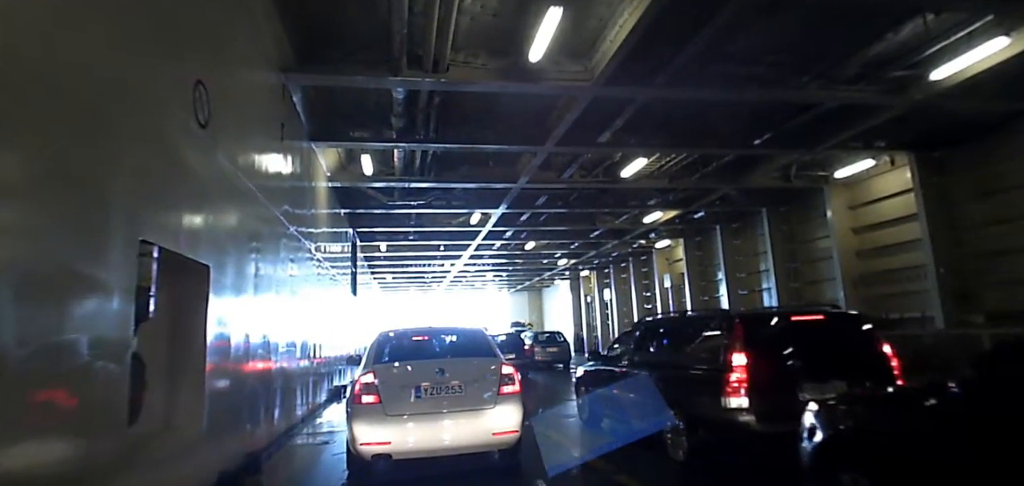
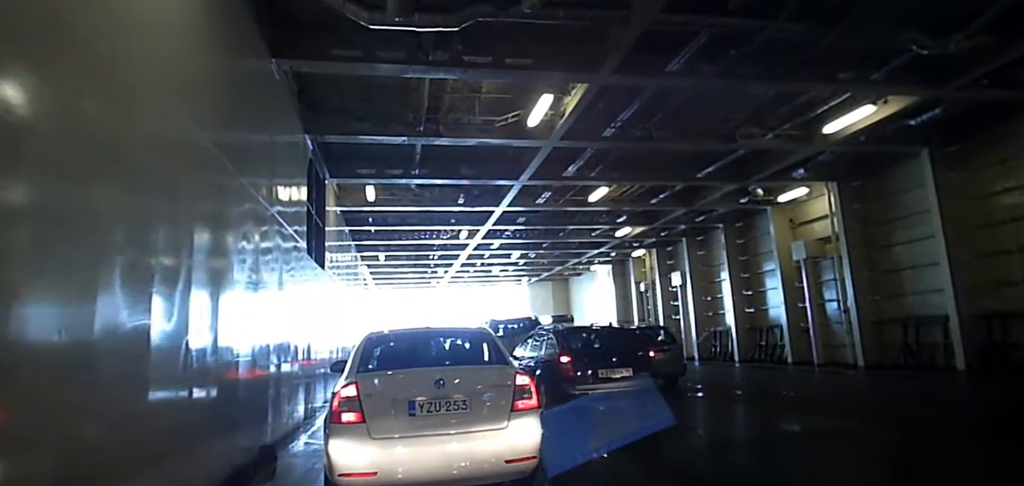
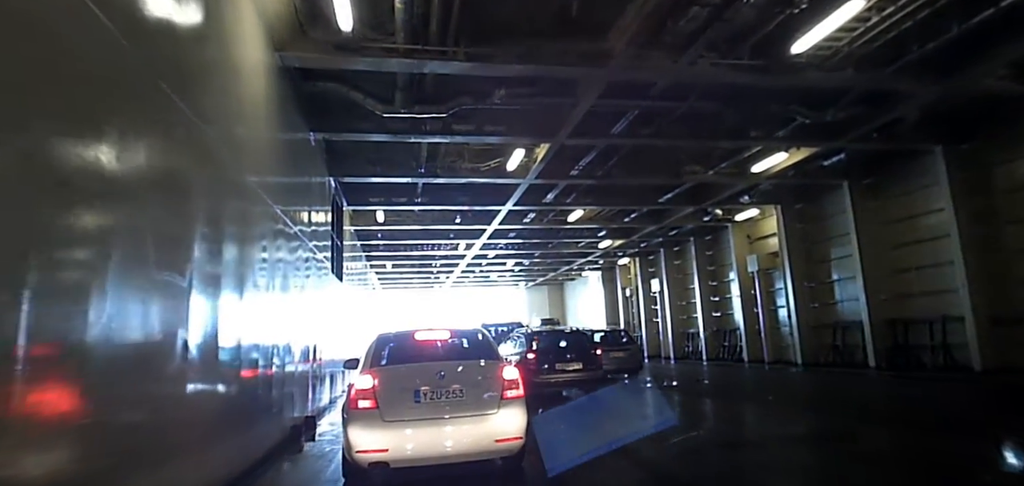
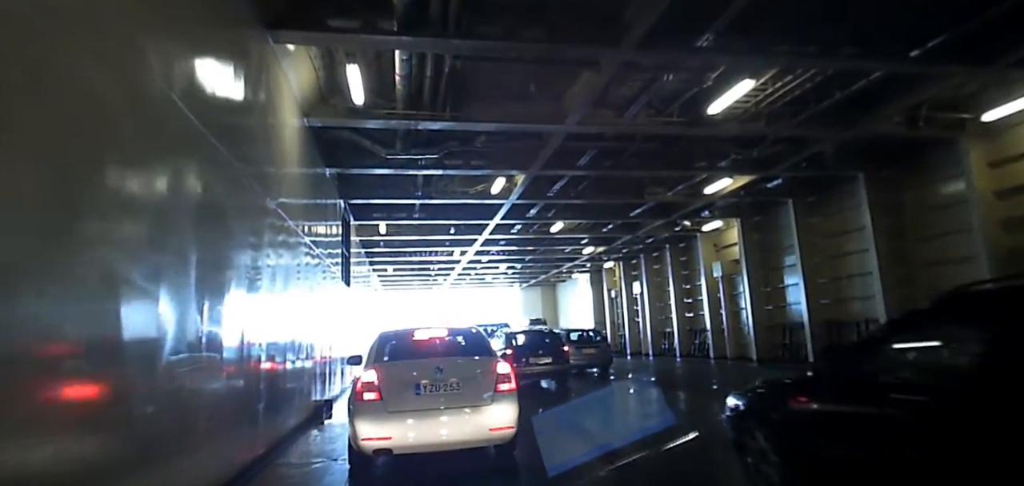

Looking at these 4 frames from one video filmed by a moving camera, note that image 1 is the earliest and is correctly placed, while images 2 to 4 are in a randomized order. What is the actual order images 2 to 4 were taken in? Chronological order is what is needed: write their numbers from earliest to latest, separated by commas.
4, 3, 2
